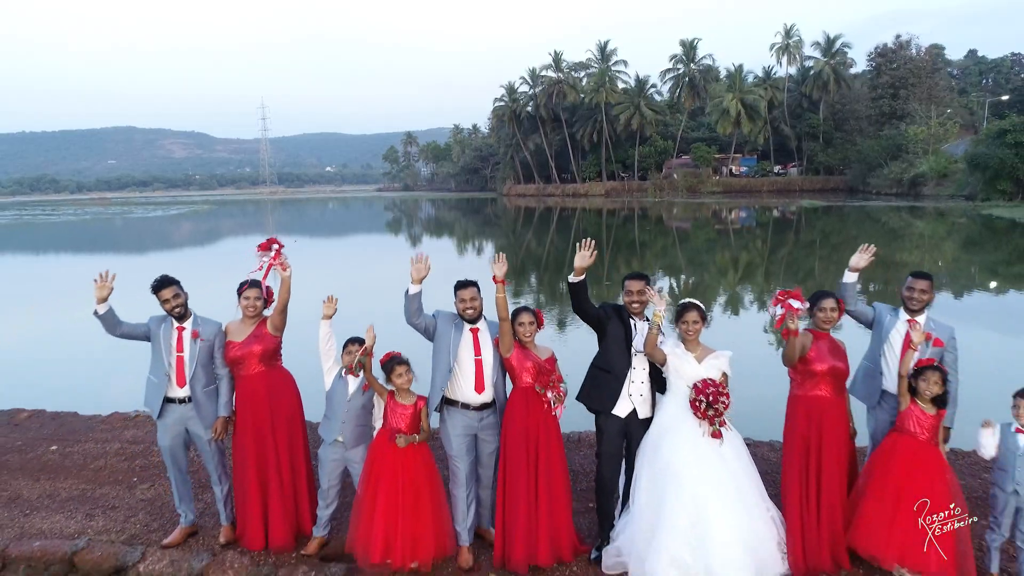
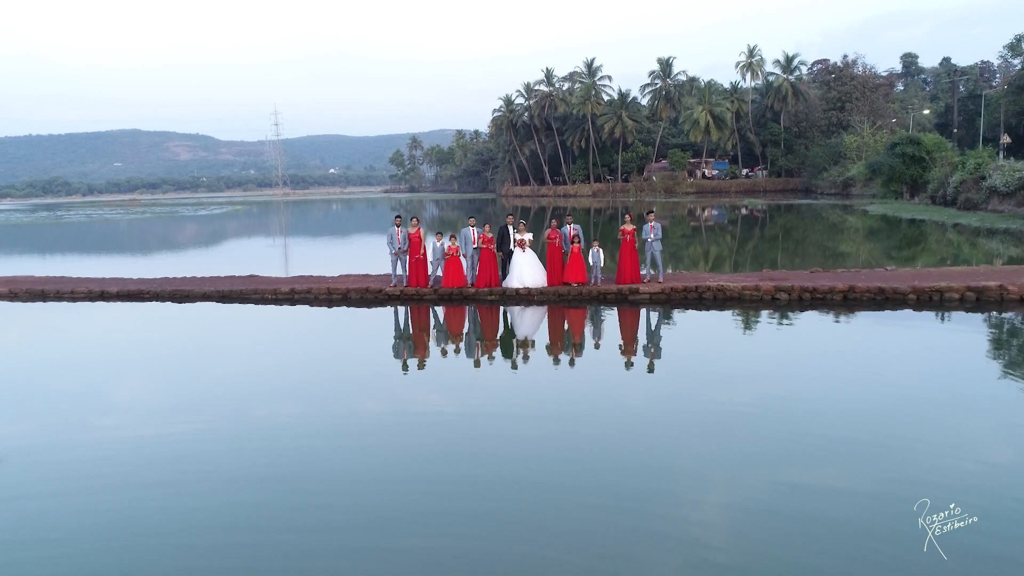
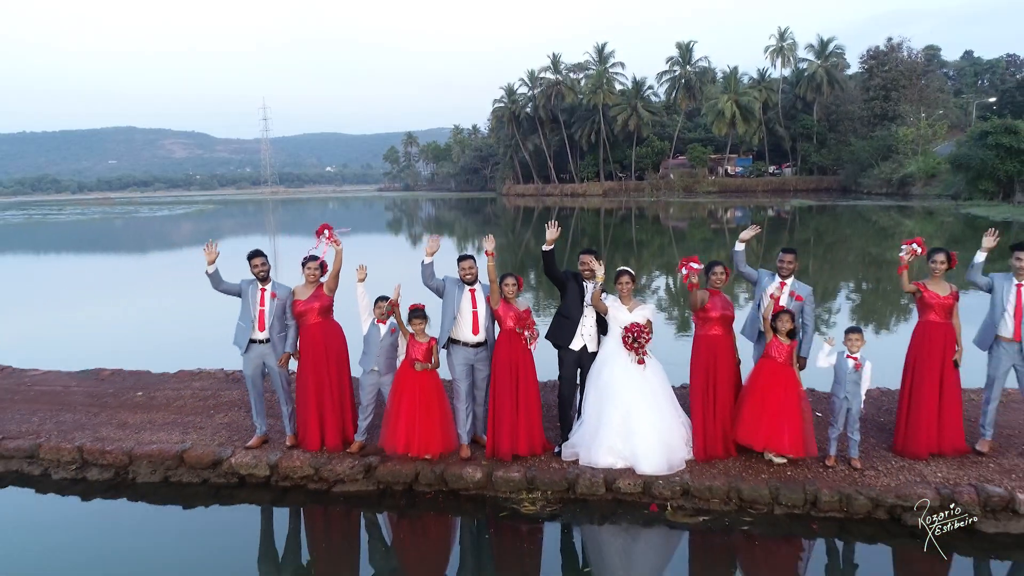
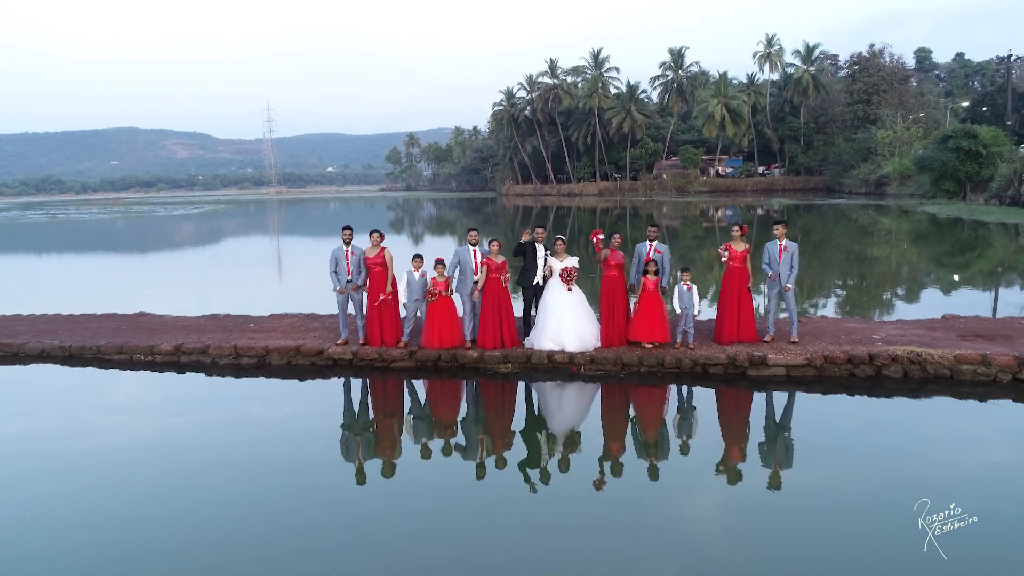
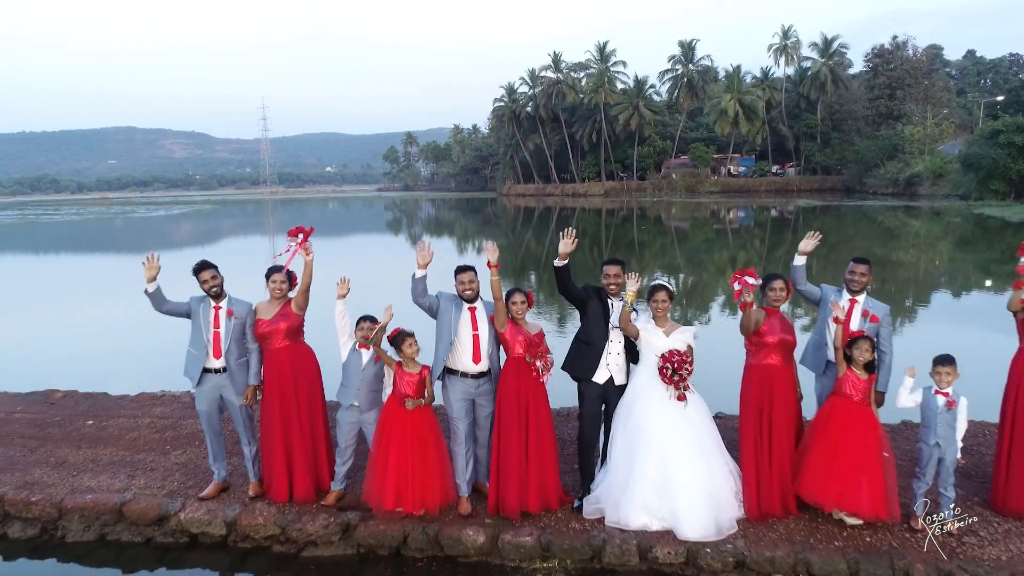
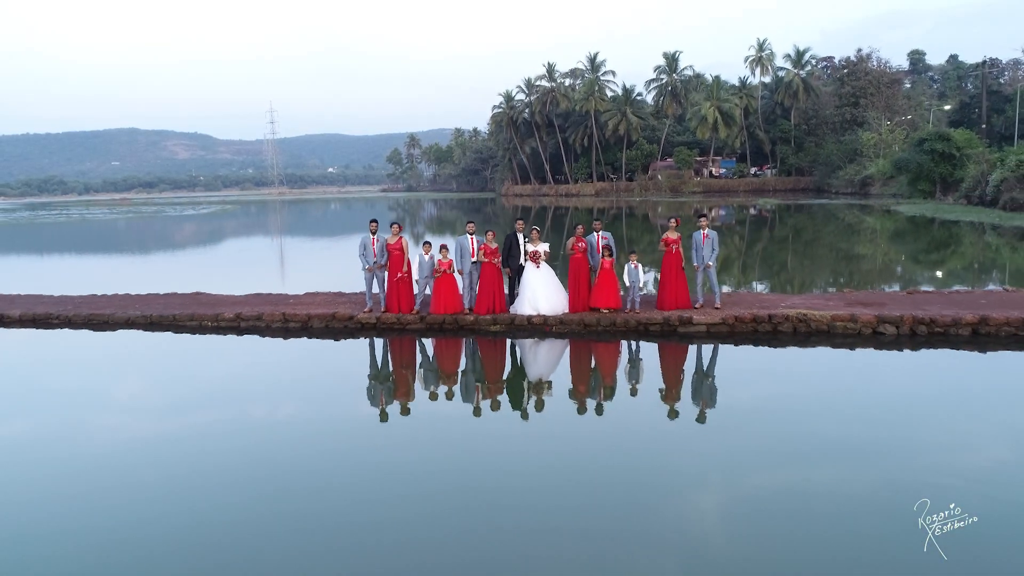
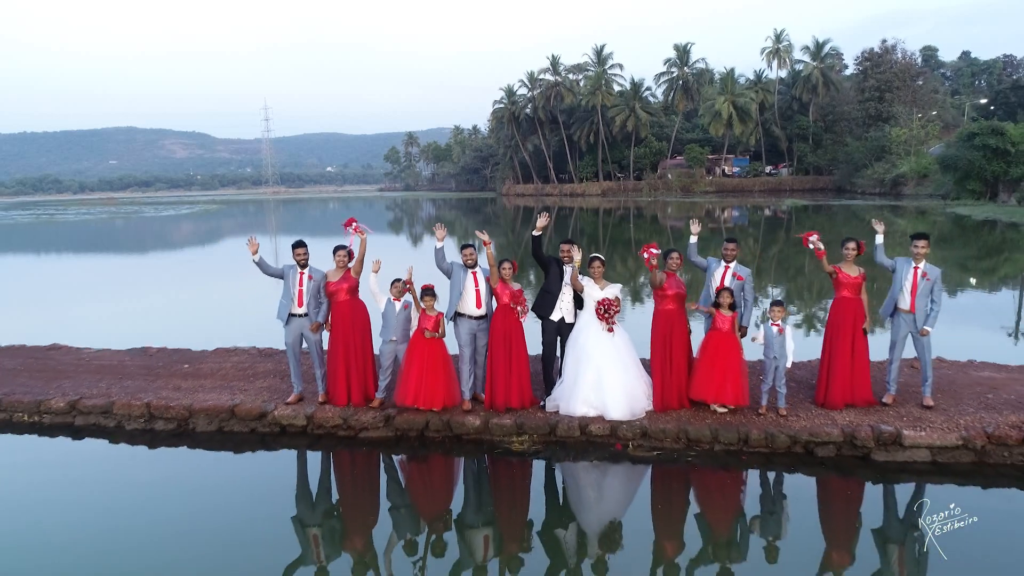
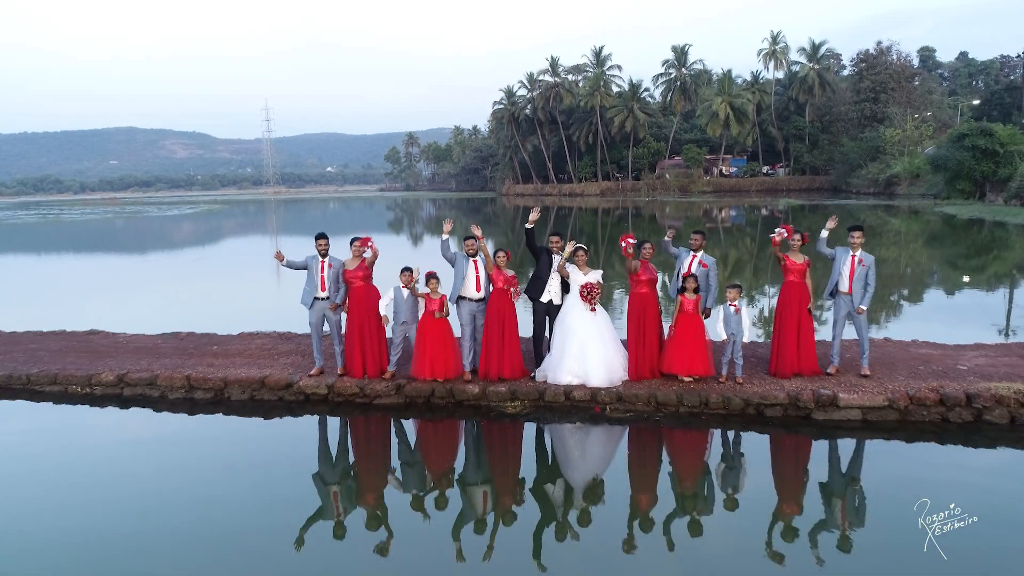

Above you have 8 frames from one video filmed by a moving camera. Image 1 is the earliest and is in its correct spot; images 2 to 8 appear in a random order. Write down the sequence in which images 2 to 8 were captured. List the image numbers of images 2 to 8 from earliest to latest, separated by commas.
5, 3, 7, 8, 4, 6, 2
